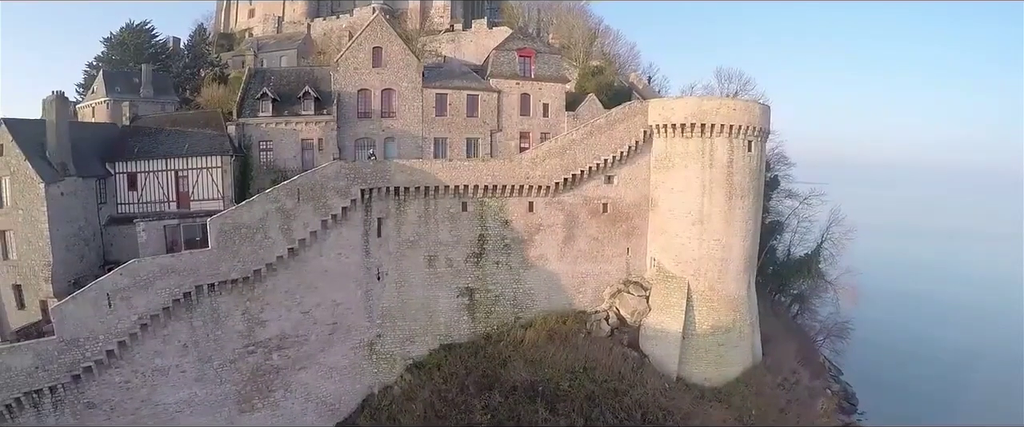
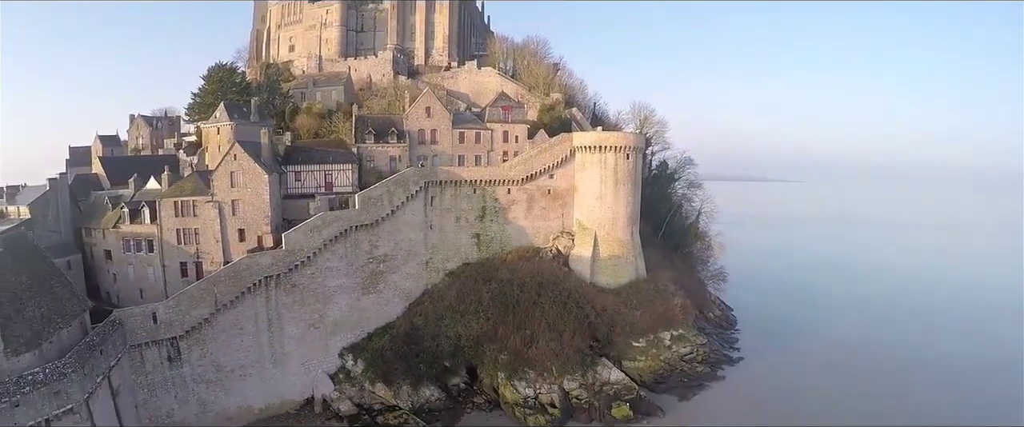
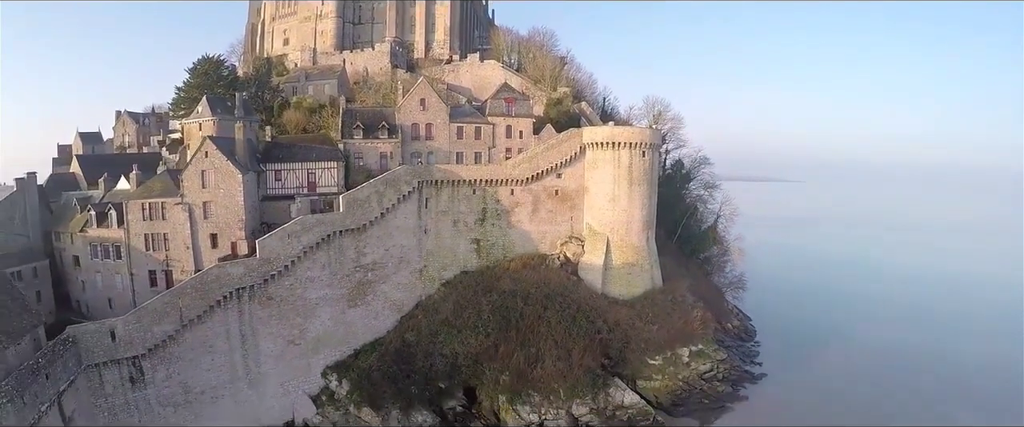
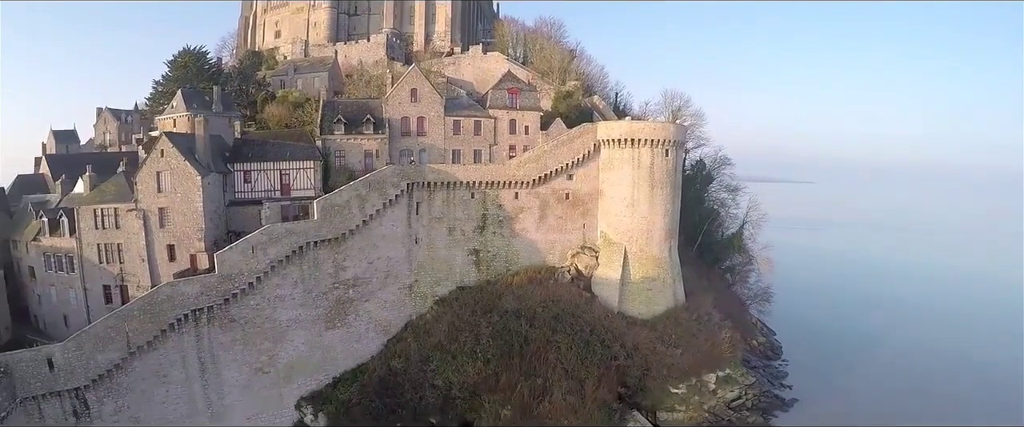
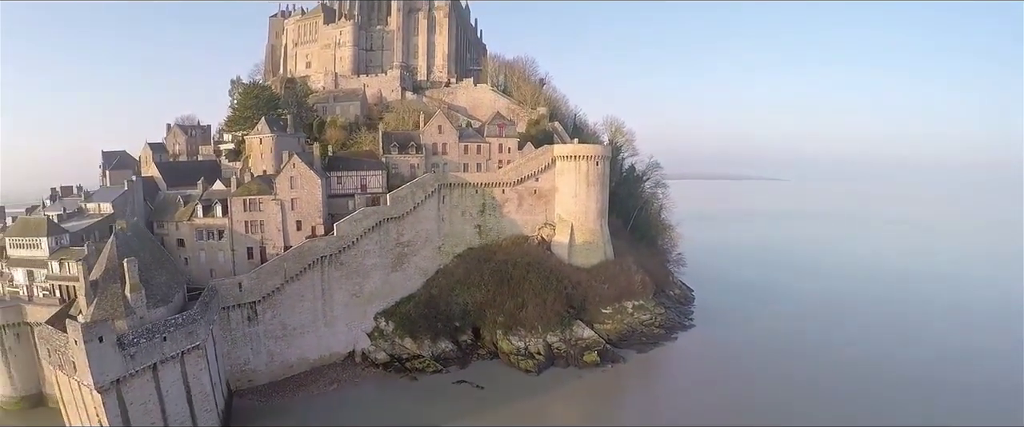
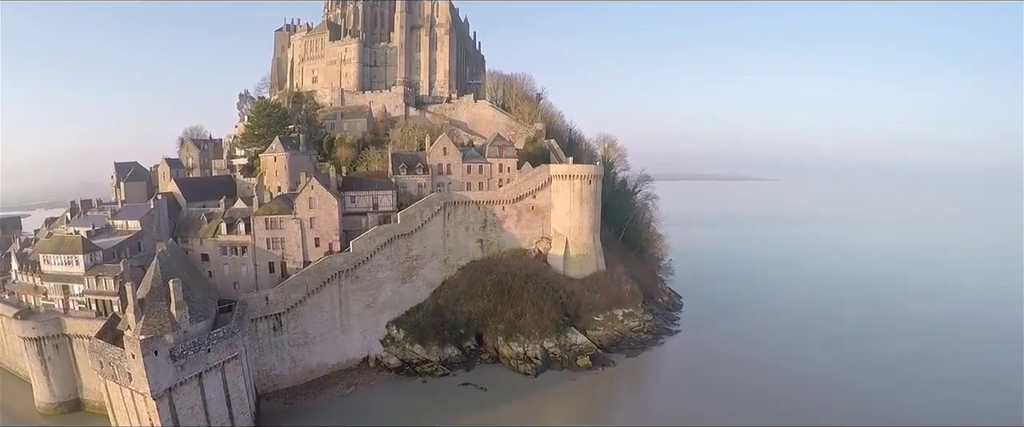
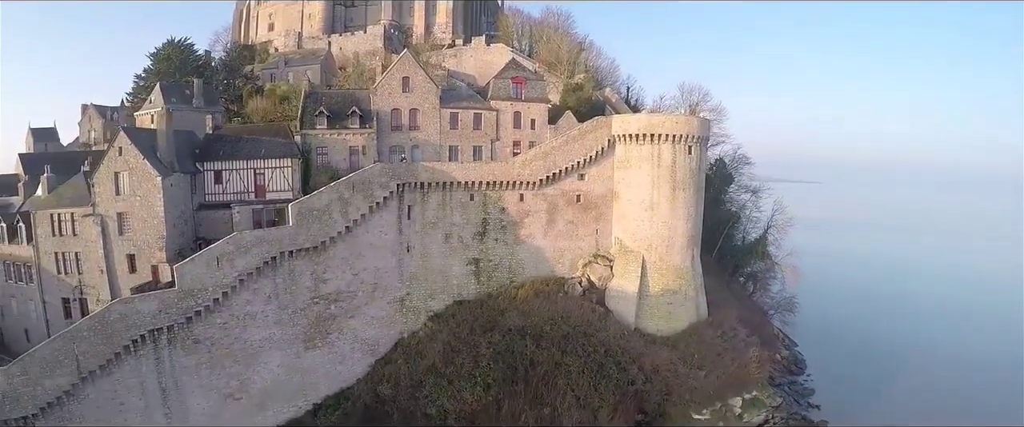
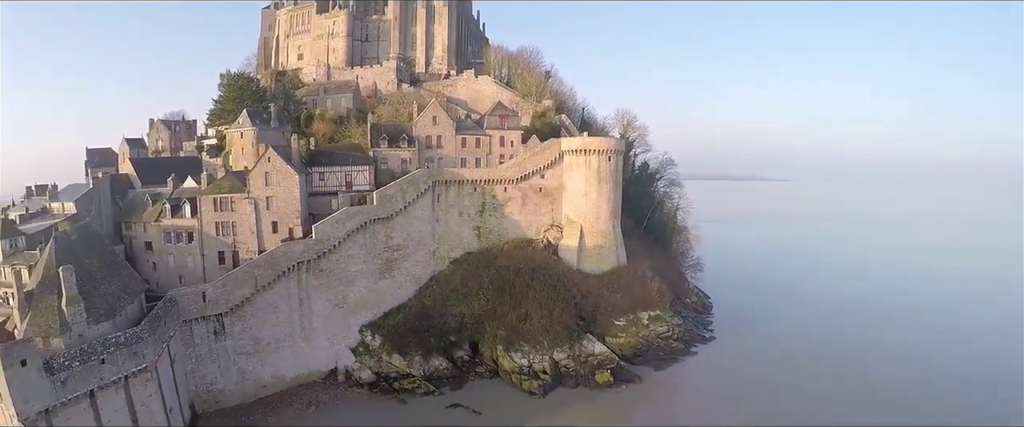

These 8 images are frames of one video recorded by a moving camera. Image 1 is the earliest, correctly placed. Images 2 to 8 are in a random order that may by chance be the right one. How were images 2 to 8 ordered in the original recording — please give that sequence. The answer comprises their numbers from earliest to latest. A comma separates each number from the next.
7, 4, 3, 2, 8, 5, 6
